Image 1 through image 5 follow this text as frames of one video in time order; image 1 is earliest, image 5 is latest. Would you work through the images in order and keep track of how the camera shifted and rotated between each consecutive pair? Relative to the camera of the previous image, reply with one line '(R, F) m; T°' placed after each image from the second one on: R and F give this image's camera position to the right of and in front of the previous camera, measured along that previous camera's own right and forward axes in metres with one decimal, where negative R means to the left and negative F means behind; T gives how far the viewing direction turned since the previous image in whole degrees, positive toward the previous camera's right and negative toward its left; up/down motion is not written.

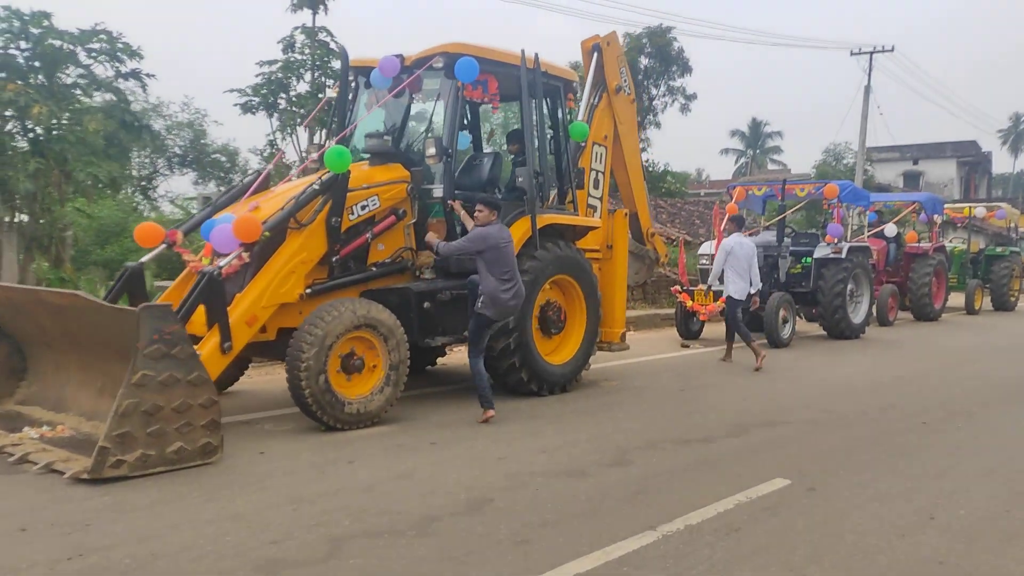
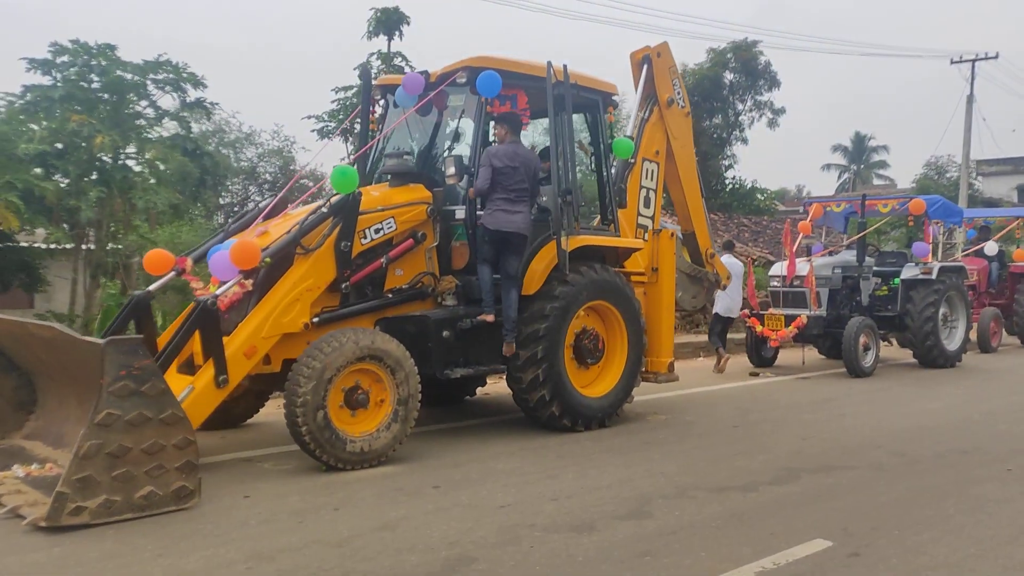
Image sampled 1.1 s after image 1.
(+0.5, +0.5) m; -6°
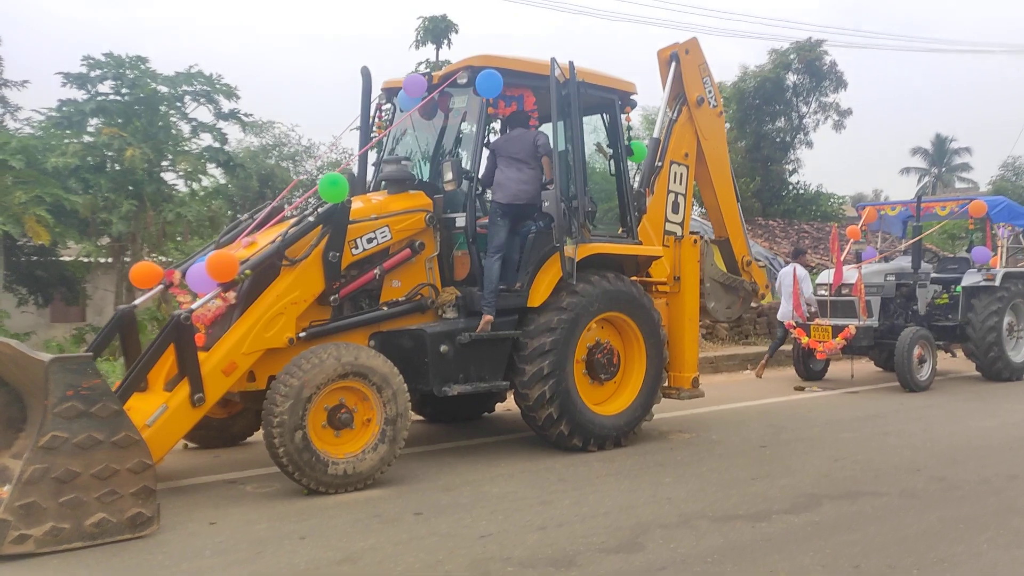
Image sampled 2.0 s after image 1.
(+0.4, +0.4) m; -4°
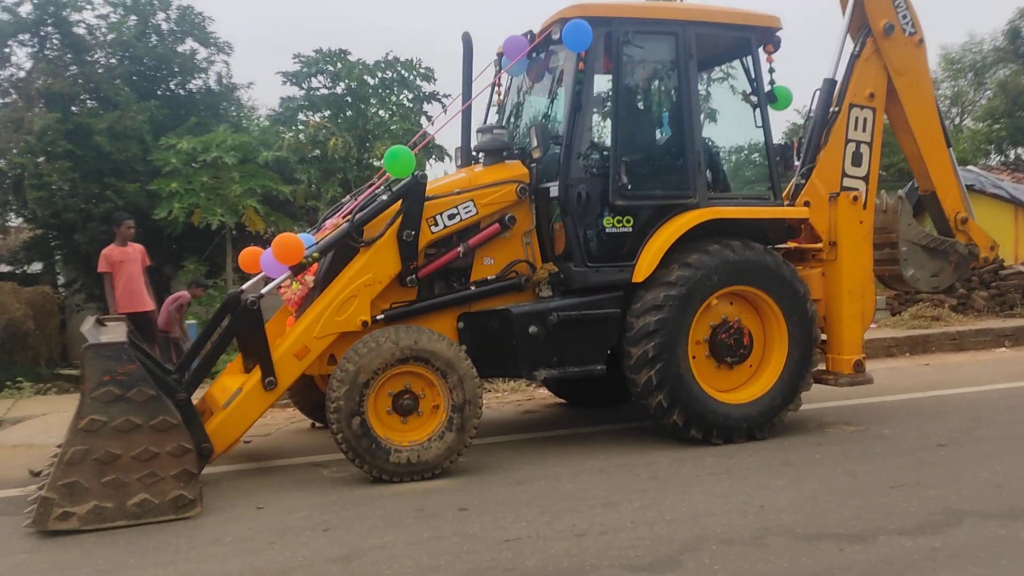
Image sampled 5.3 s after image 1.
(+1.2, +0.7) m; -19°
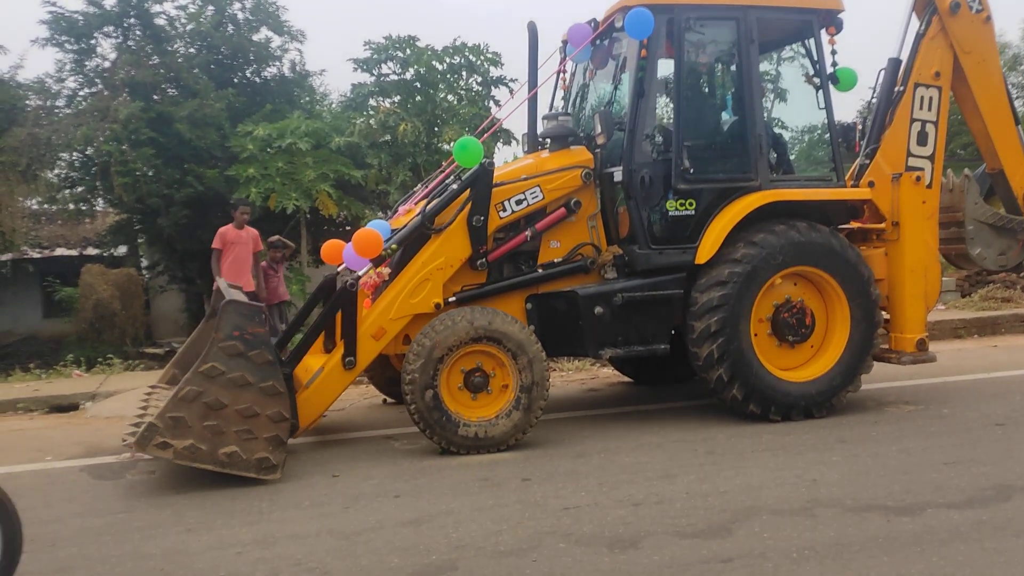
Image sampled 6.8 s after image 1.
(0.0, -0.2) m; -4°
